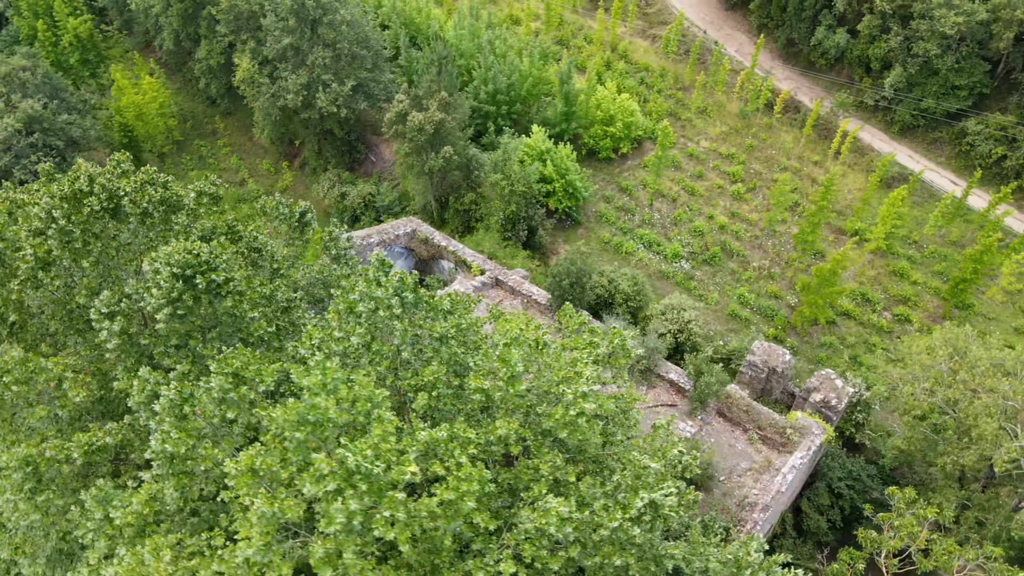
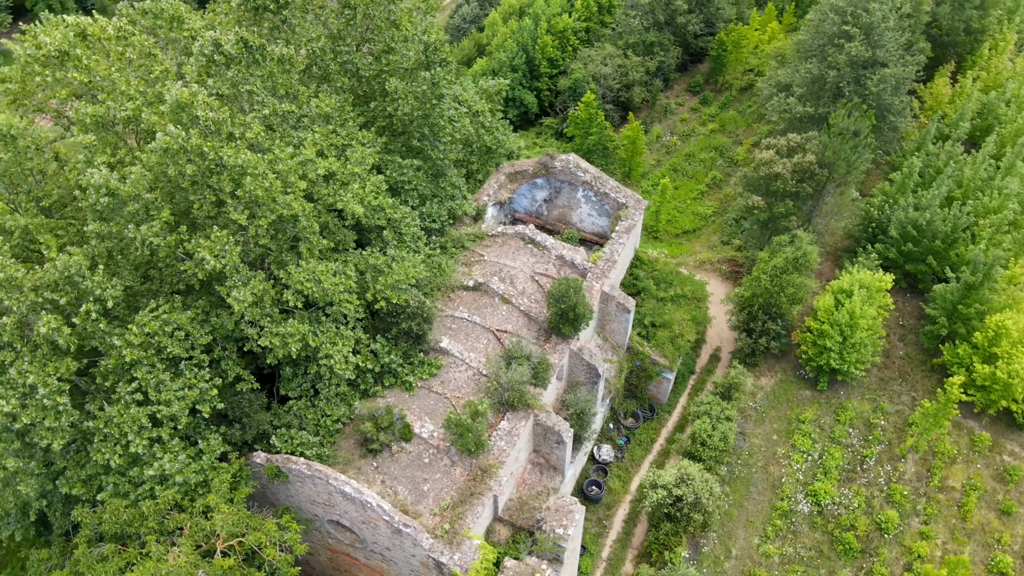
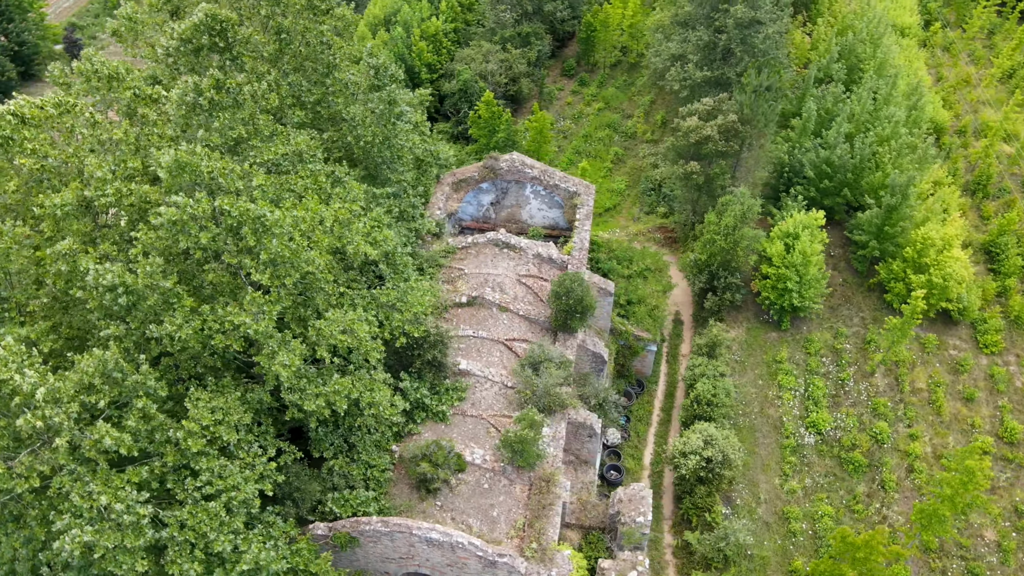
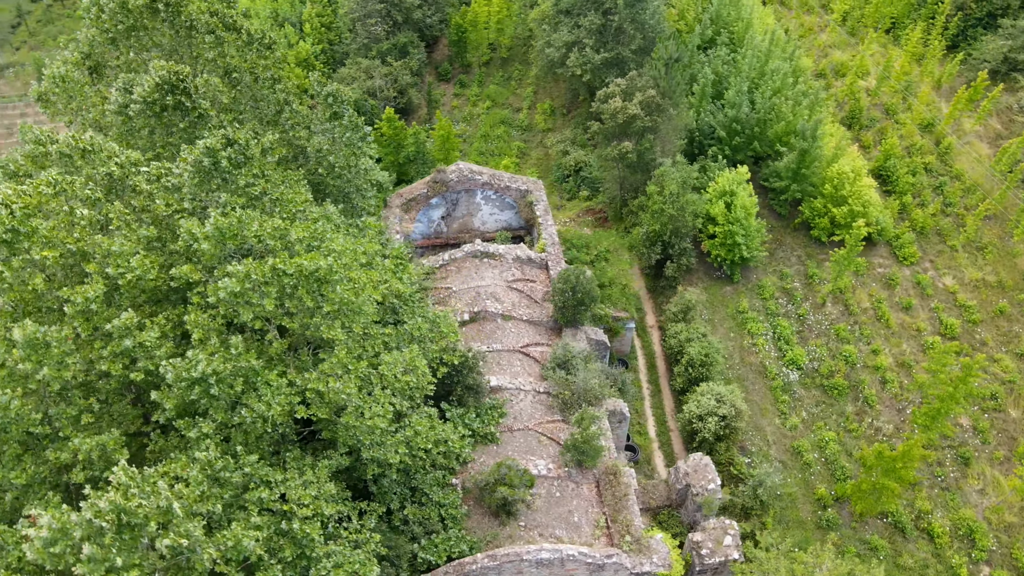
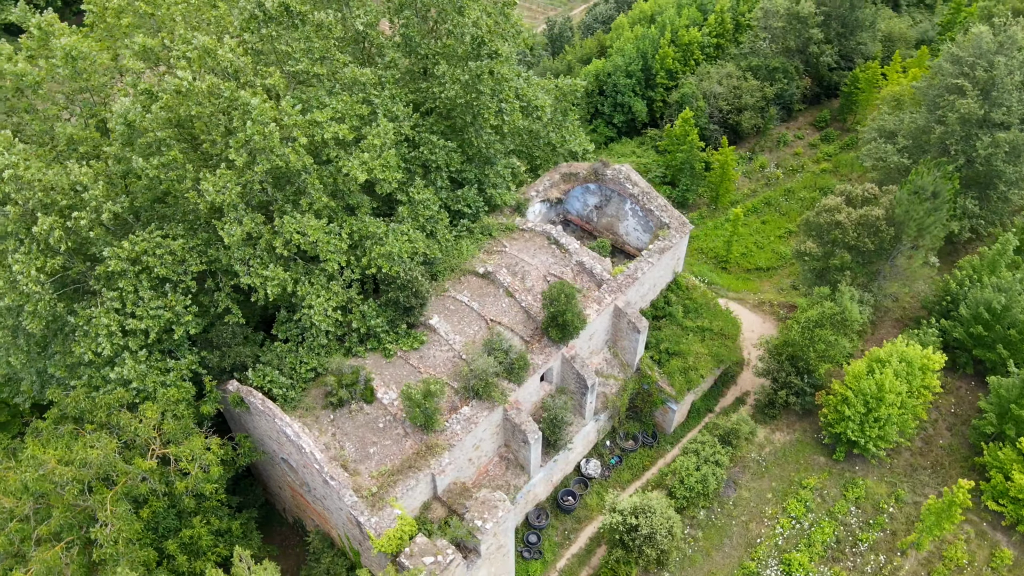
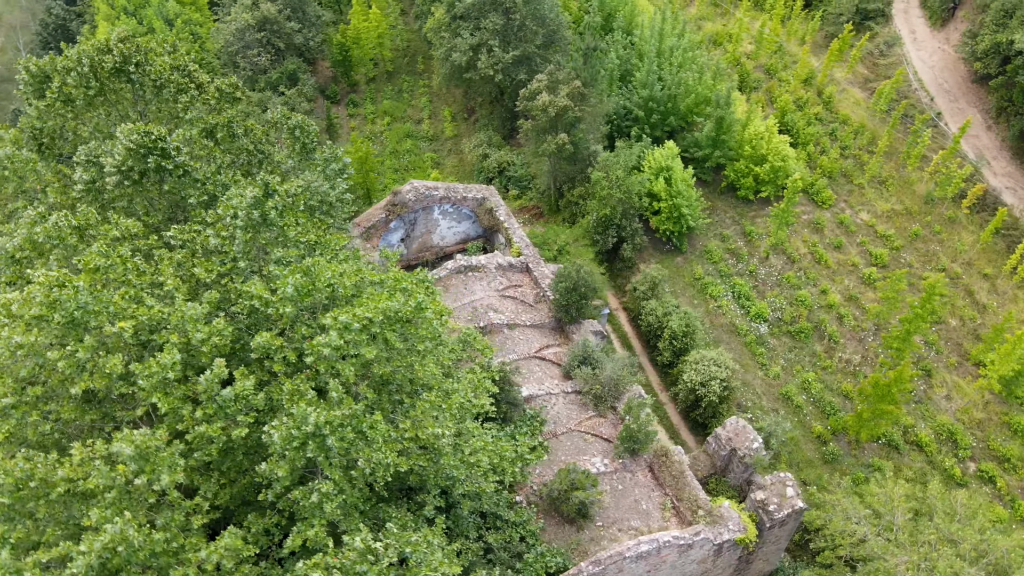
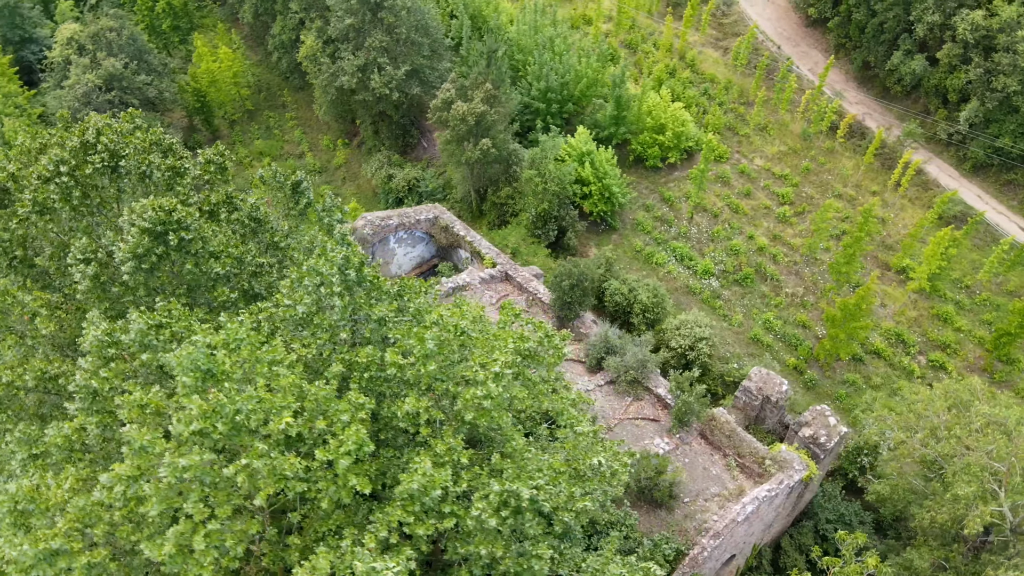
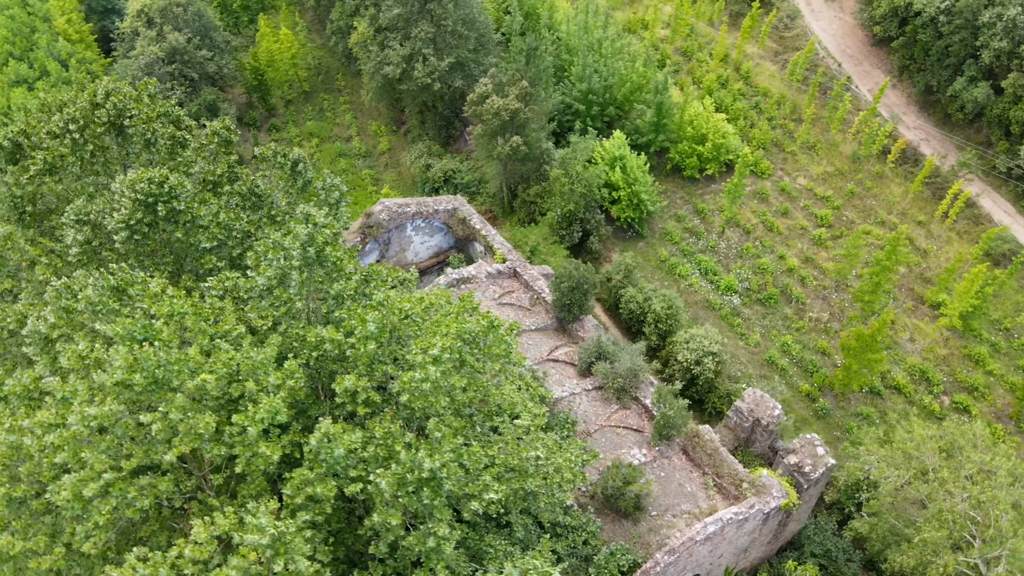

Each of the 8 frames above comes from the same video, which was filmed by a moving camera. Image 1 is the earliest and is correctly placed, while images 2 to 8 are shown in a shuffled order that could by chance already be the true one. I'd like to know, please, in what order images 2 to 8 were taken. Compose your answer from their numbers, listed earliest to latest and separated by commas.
7, 8, 6, 4, 3, 2, 5
